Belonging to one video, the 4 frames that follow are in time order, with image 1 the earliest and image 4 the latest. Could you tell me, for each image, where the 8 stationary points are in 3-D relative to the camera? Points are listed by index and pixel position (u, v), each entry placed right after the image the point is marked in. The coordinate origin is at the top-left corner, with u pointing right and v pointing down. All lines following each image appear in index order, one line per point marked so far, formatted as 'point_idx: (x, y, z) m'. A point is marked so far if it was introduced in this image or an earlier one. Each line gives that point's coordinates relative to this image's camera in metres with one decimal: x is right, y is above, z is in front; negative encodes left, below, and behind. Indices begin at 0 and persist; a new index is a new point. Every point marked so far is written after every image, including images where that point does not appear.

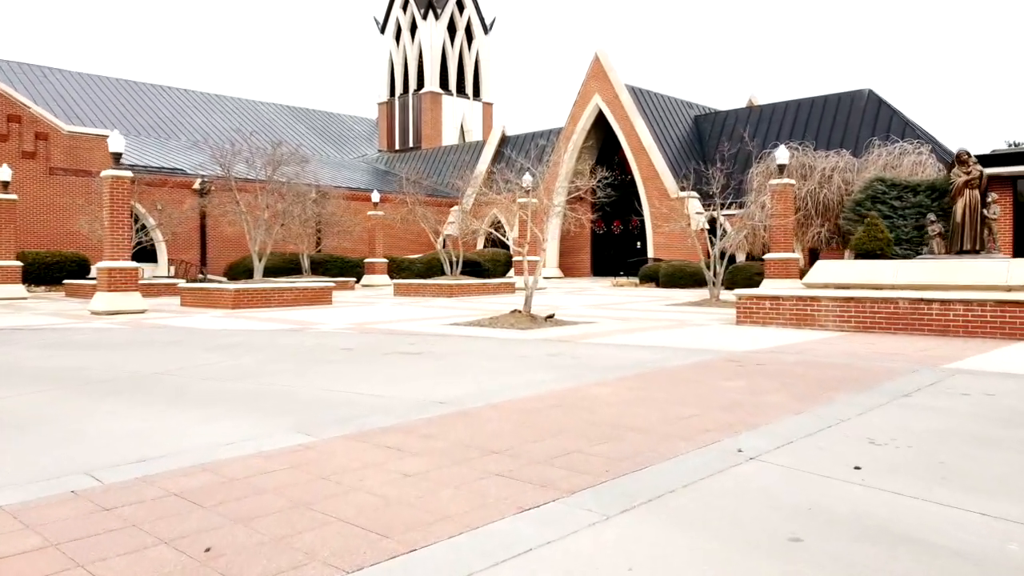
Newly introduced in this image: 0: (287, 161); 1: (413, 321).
0: (-3.9, +2.2, +19.2) m
1: (-1.0, -0.3, +11.1) m
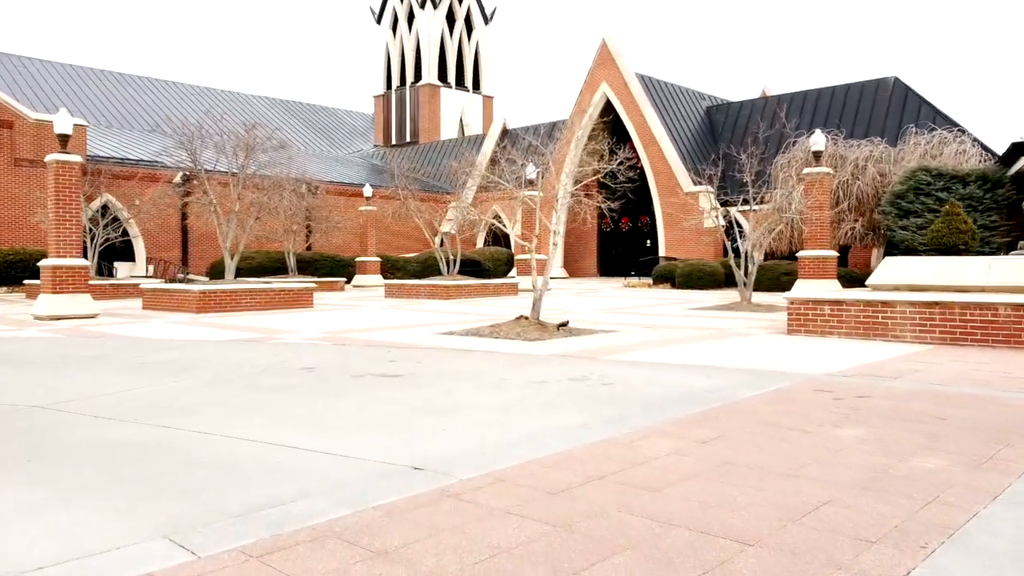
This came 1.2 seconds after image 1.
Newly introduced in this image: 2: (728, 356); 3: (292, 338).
0: (-3.8, +2.2, +17.5) m
1: (-0.9, -0.3, +9.4) m
2: (+1.3, -0.4, +6.5) m
3: (-1.6, -0.4, +8.4) m
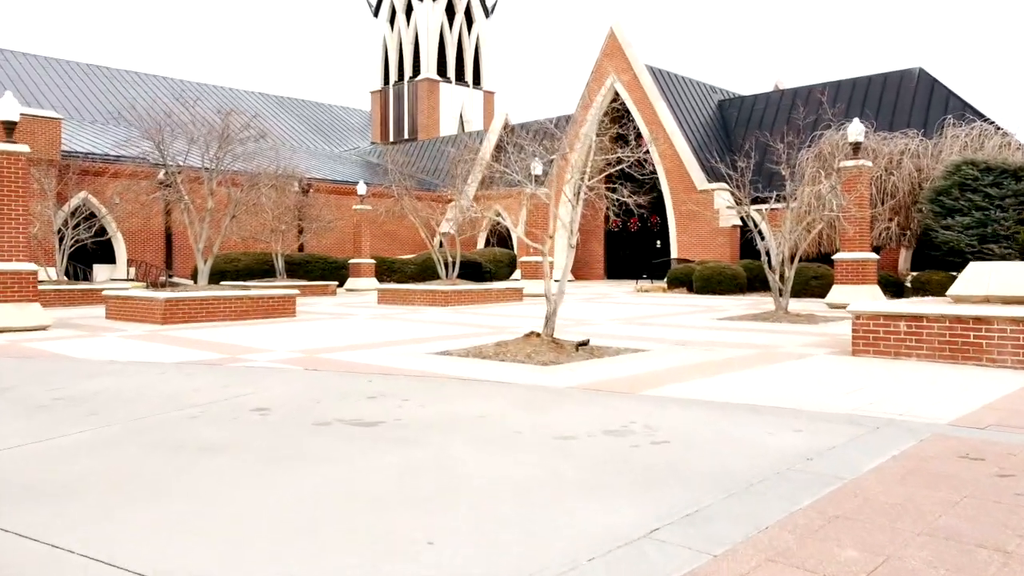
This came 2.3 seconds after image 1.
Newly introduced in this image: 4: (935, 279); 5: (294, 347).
0: (-3.8, +2.1, +16.1) m
1: (-0.9, -0.4, +8.0) m
2: (+1.3, -0.5, +5.1) m
3: (-1.6, -0.5, +7.0) m
4: (+5.4, +0.1, +14.2) m
5: (-1.5, -0.4, +7.9) m
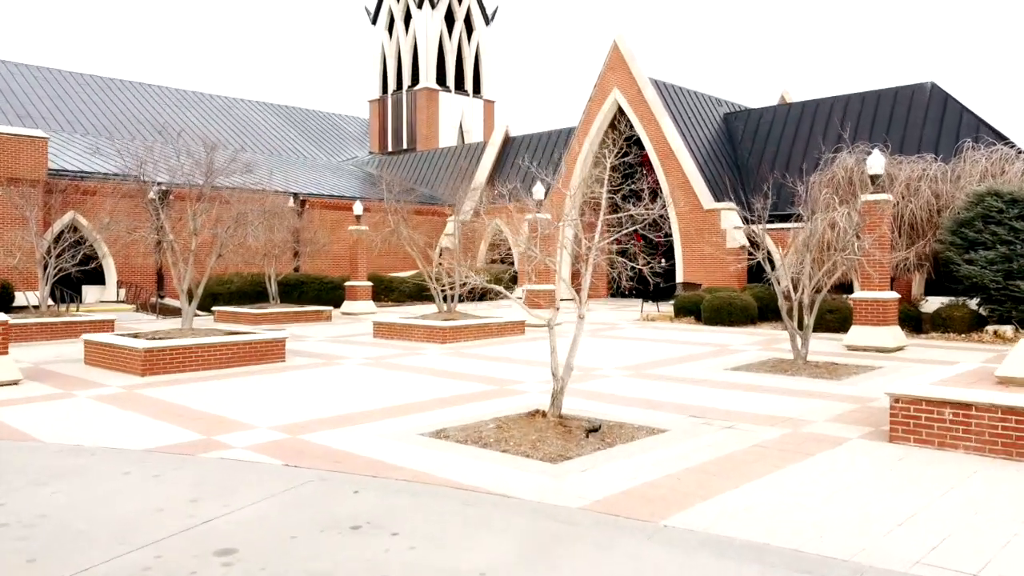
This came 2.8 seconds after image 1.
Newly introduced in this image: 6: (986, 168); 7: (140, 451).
0: (-3.8, +1.7, +15.5) m
1: (-0.9, -0.9, +7.4) m
2: (+1.3, -0.9, +4.5) m
3: (-1.6, -0.9, +6.4) m
4: (+5.4, -0.3, +13.6) m
5: (-1.5, -0.9, +7.2) m
6: (+6.3, +1.6, +14.9) m
7: (-2.1, -0.9, +6.2) m
